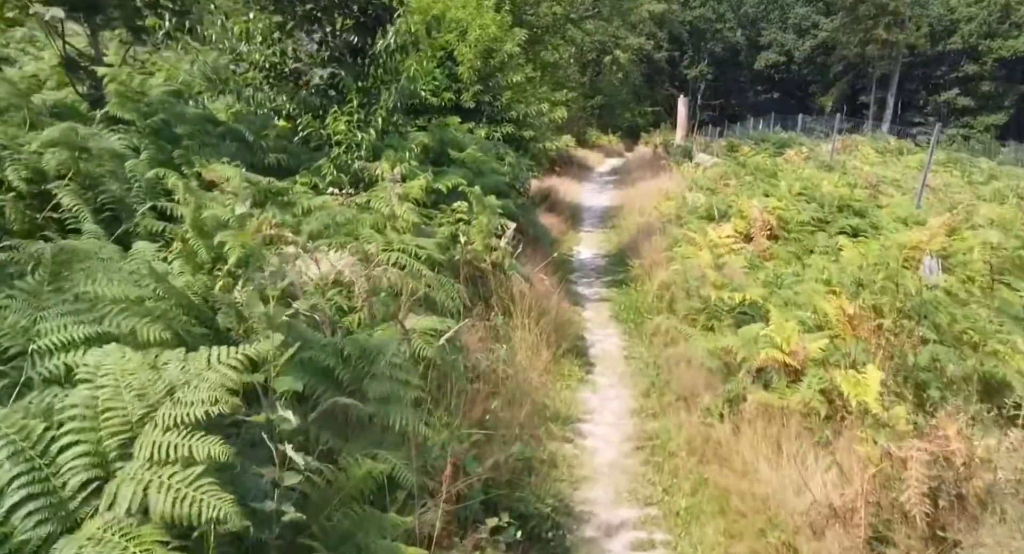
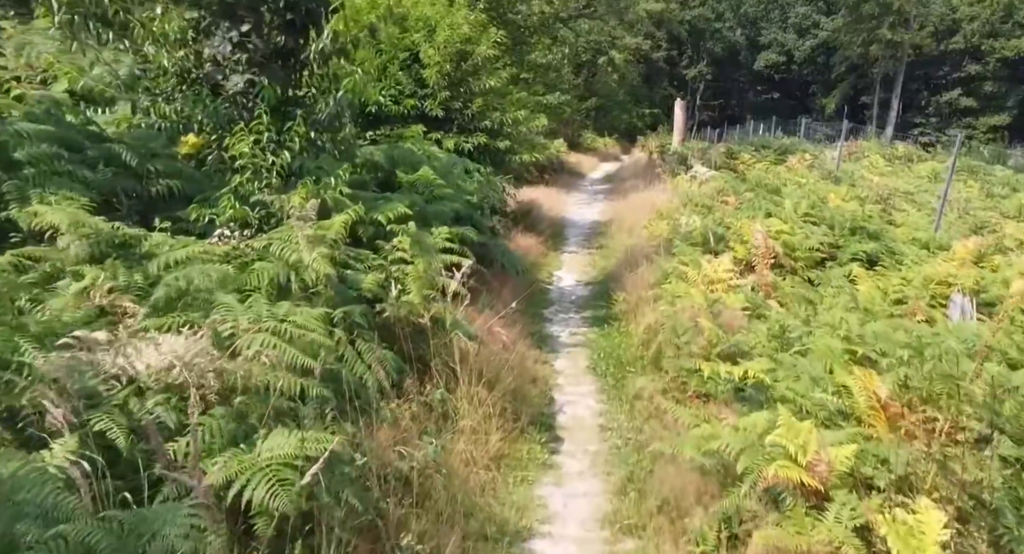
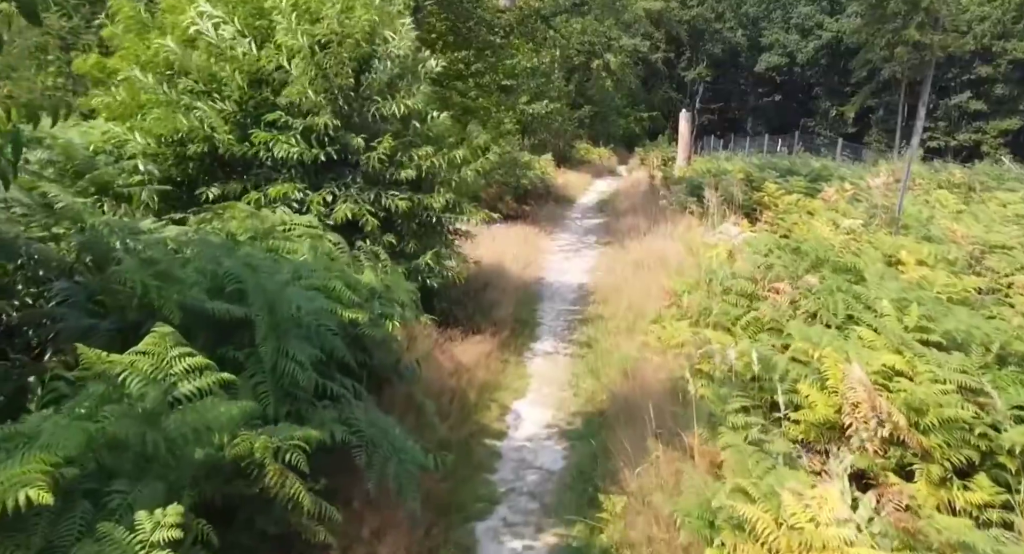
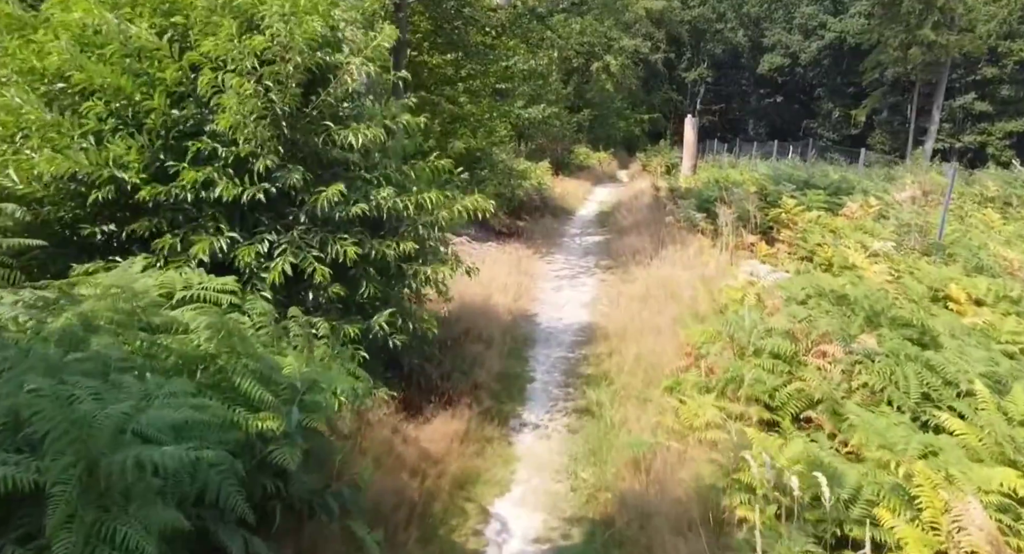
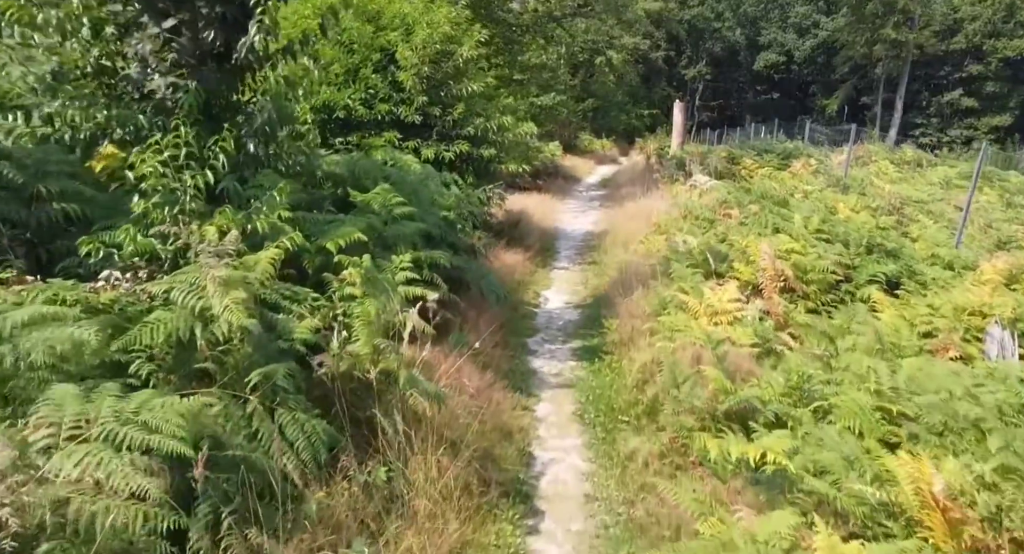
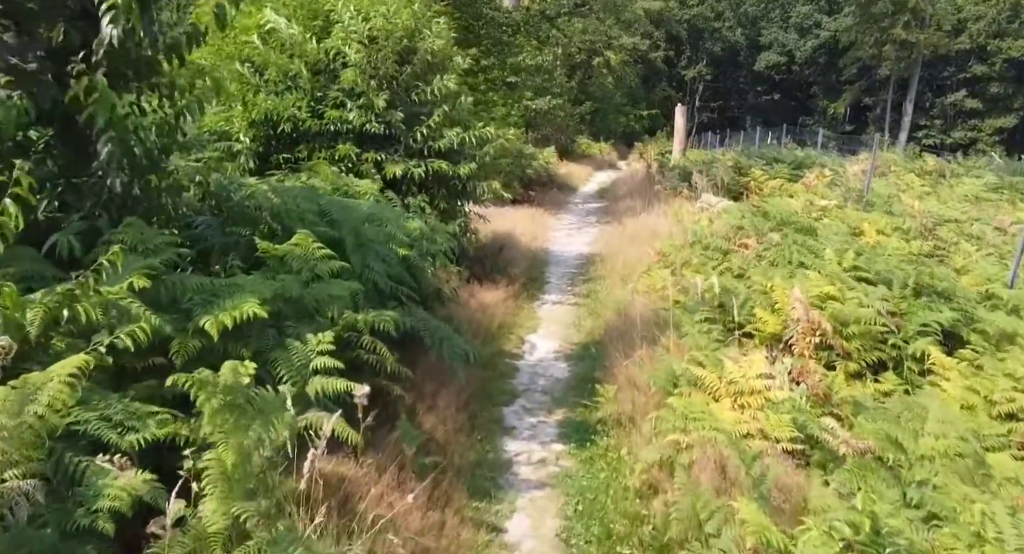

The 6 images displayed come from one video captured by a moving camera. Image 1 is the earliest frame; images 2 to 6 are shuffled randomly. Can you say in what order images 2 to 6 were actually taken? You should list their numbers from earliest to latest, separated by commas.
2, 5, 6, 3, 4
